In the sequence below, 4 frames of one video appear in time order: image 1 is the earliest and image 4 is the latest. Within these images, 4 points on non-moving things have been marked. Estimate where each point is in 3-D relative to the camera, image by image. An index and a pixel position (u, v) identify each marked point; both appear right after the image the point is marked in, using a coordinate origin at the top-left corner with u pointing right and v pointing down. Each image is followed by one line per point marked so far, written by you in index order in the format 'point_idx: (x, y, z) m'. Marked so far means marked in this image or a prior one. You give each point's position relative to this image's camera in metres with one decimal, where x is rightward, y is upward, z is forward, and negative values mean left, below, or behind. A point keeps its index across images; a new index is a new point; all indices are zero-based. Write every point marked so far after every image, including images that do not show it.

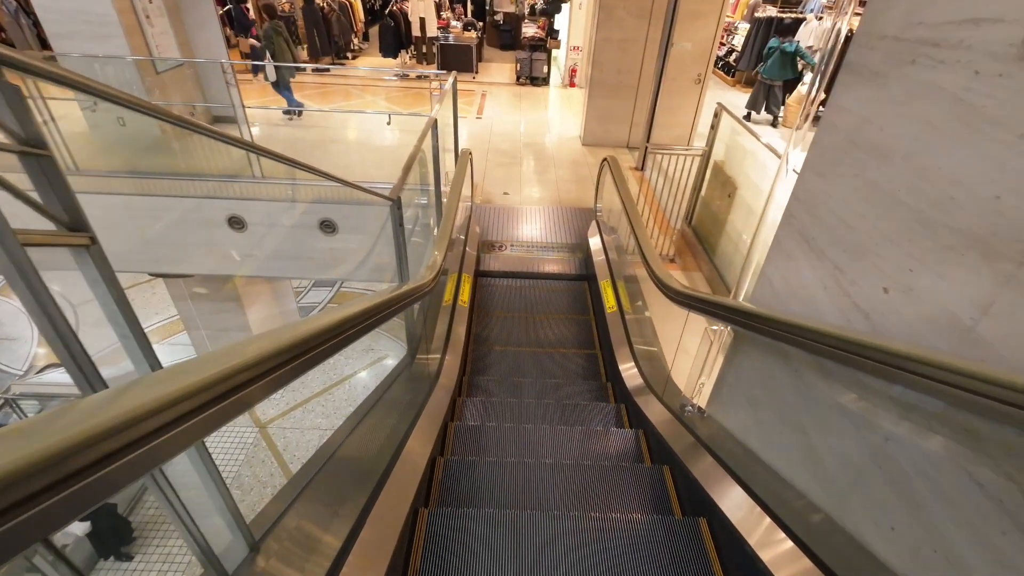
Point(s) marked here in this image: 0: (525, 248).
0: (+0.1, +0.4, +4.8) m
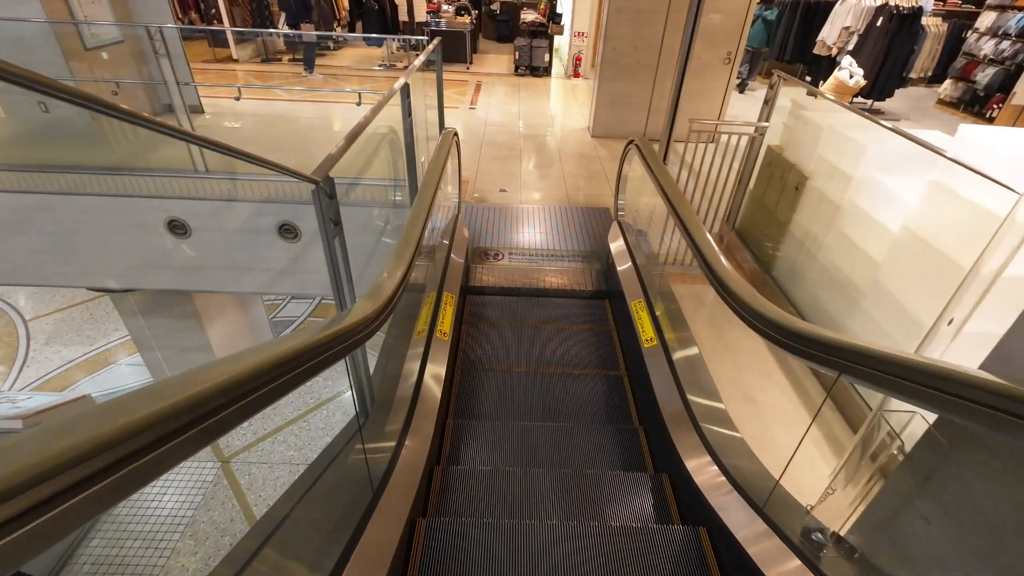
0: (+0.1, +0.2, +4.0) m
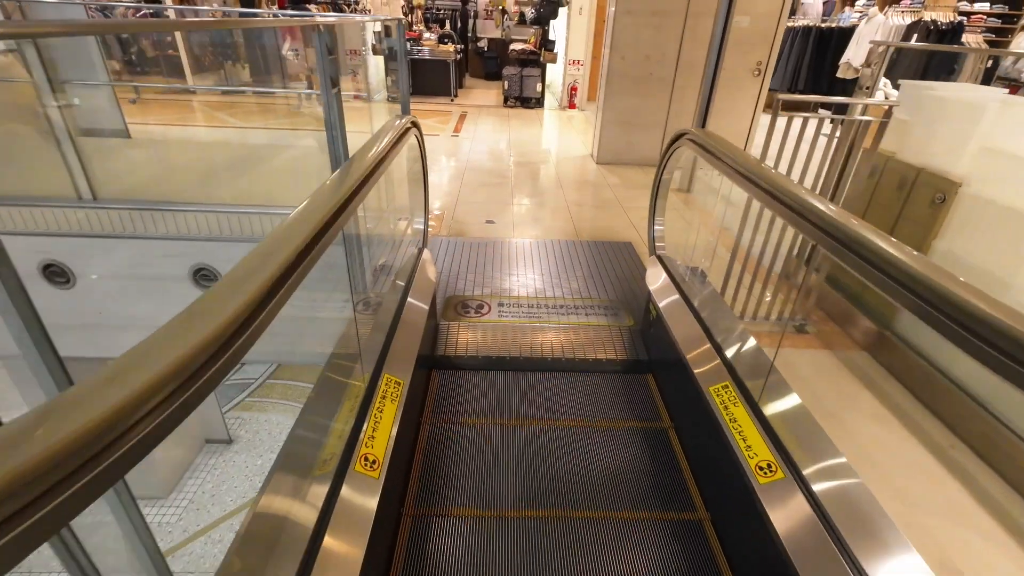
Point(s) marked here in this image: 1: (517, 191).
0: (0.0, -0.1, +3.0) m
1: (+0.1, +0.9, +4.4) m
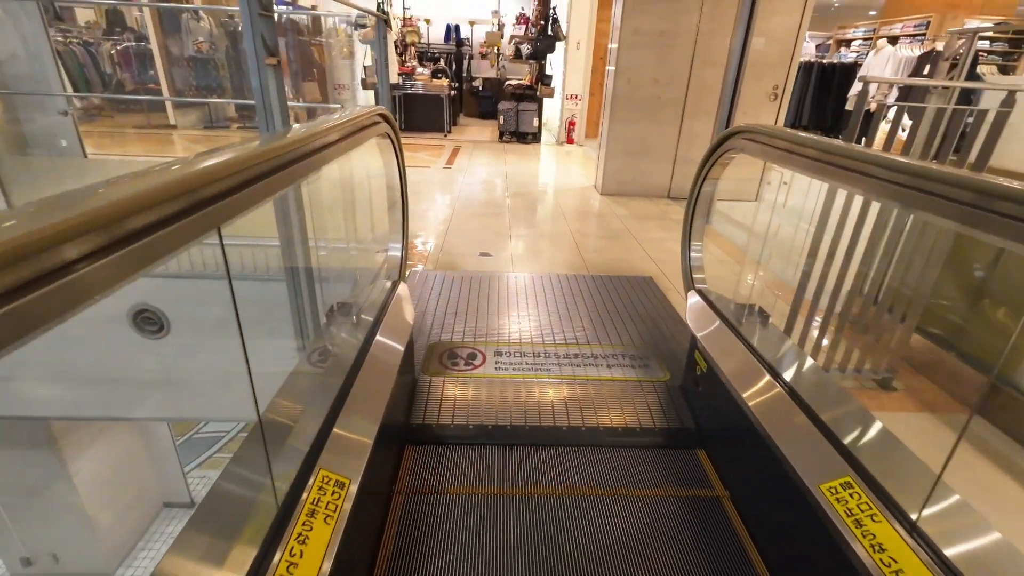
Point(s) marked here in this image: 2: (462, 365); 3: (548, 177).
0: (0.0, -0.4, +2.5) m
1: (0.0, +0.5, +4.0) m
2: (-0.2, -0.4, +2.5) m
3: (+0.4, +1.1, +5.2) m
